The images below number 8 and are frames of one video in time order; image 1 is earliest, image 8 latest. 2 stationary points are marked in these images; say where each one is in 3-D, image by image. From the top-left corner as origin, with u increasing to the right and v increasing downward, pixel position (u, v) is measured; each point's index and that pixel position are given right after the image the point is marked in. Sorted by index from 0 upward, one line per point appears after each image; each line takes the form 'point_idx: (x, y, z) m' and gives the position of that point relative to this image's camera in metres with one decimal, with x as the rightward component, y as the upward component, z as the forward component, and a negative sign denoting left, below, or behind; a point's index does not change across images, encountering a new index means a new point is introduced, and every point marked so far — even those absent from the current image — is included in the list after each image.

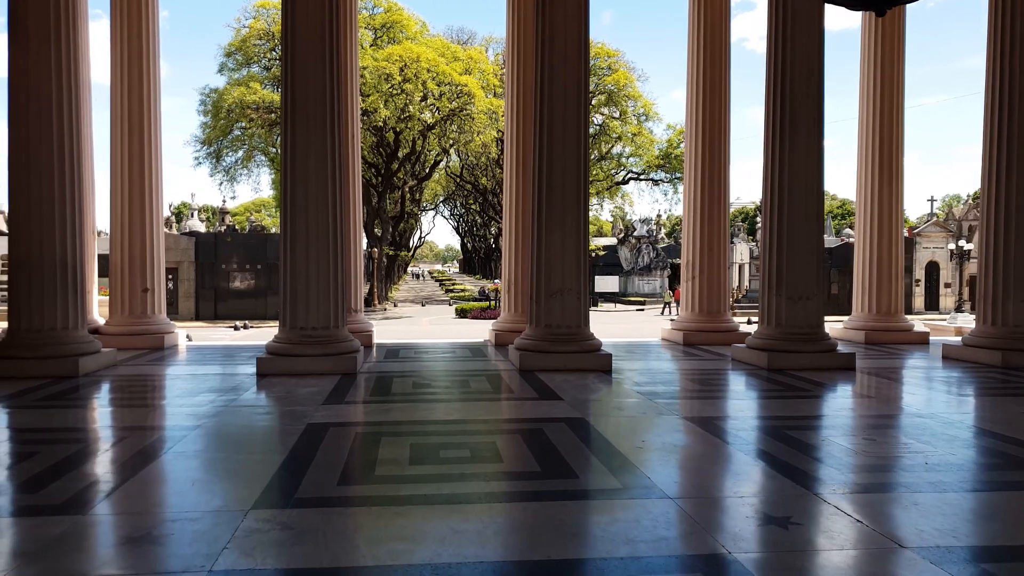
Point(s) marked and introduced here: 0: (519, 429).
0: (+0.1, -1.8, +9.2) m
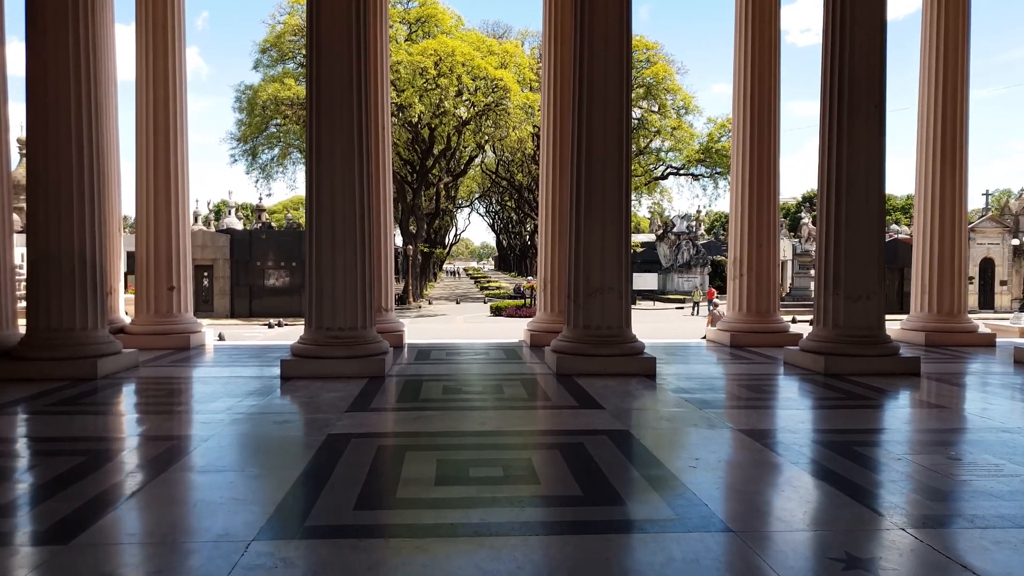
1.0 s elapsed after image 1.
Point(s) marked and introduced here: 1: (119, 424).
0: (+0.5, -1.8, +8.3) m
1: (-5.2, -1.8, +10.0) m
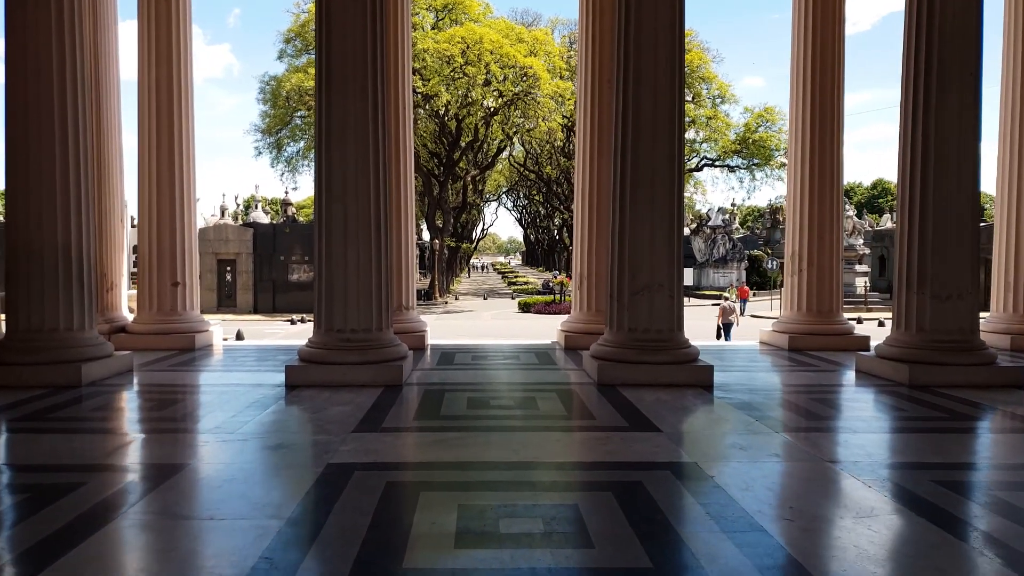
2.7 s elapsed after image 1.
0: (+0.9, -1.8, +6.7) m
1: (-4.8, -1.7, +8.6) m
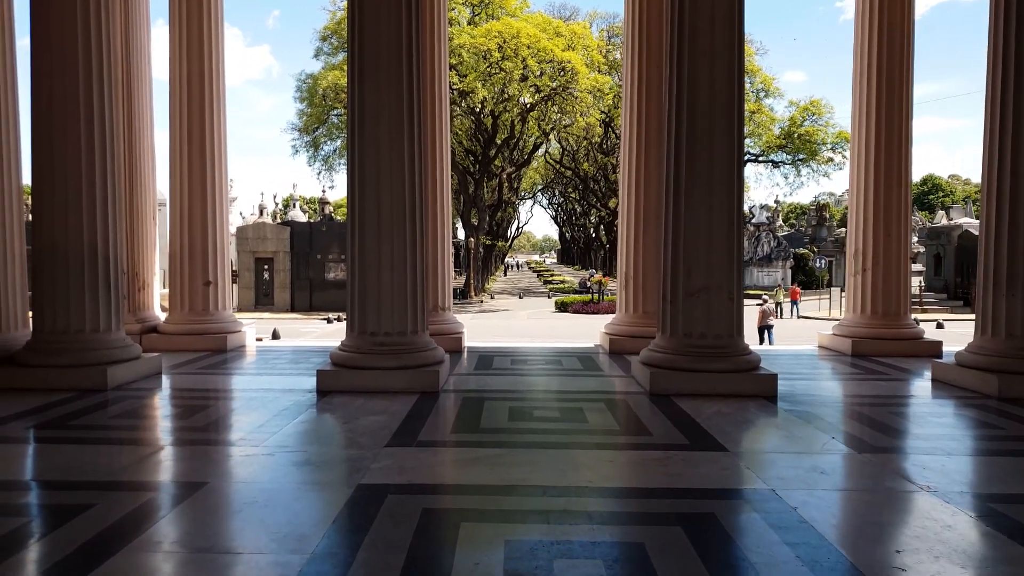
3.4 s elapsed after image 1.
0: (+1.3, -1.8, +5.9) m
1: (-4.3, -1.8, +8.1) m
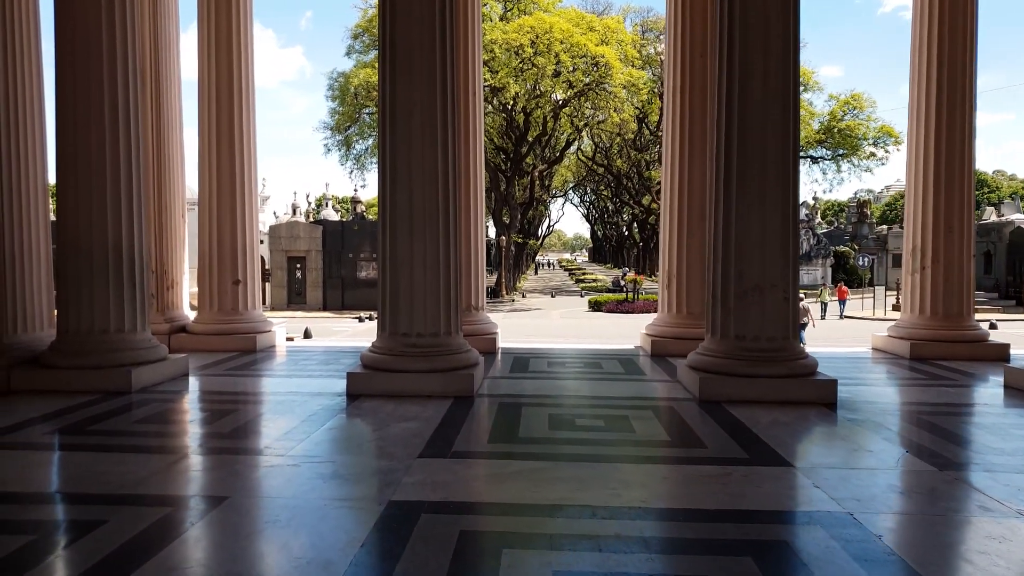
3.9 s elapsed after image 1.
0: (+1.6, -1.8, +5.3) m
1: (-3.9, -1.7, +7.7) m
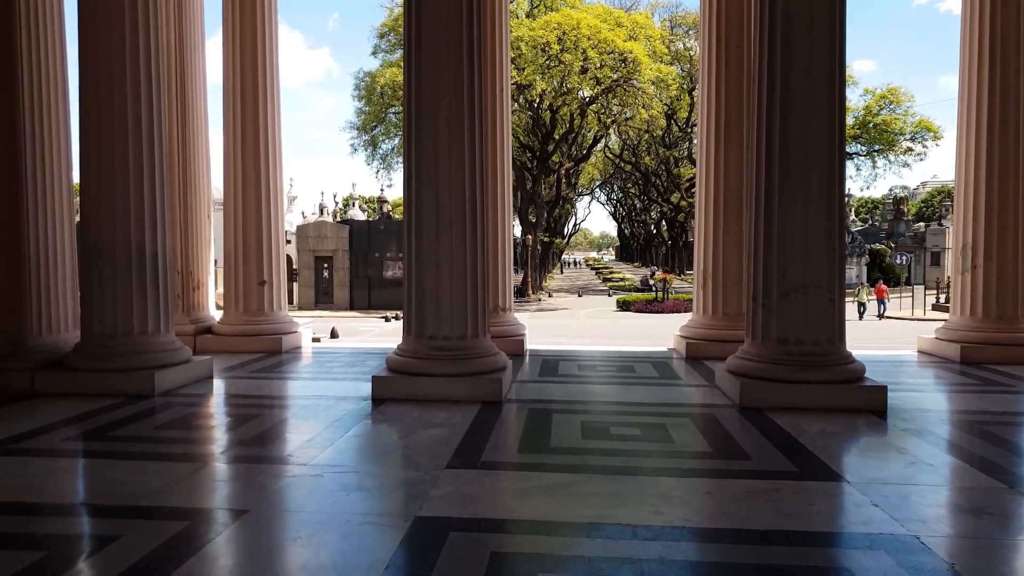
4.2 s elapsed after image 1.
0: (+1.9, -1.8, +4.9) m
1: (-3.5, -1.8, +7.4) m
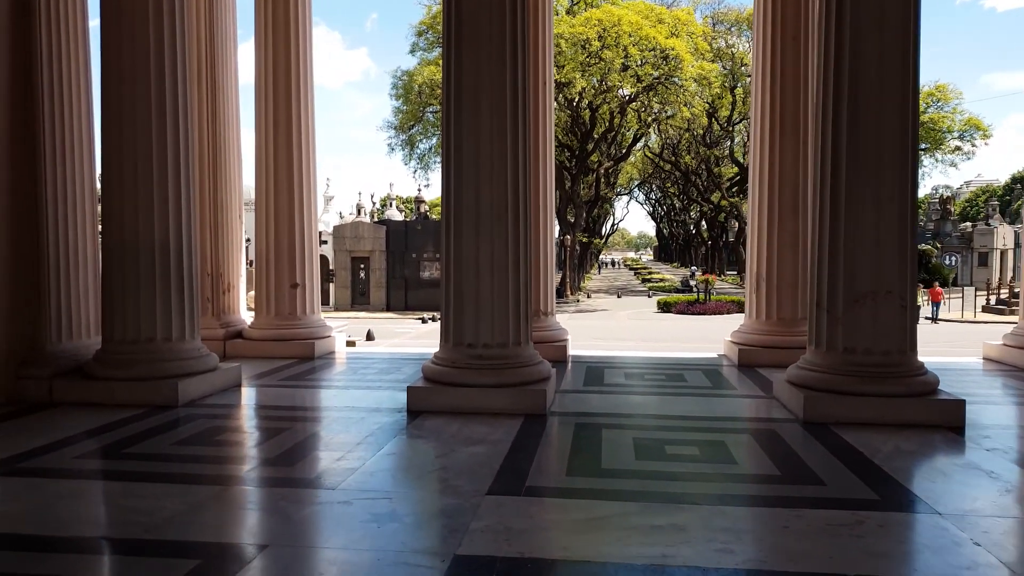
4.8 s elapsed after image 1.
0: (+2.2, -1.9, +4.1) m
1: (-3.1, -1.8, +7.0) m
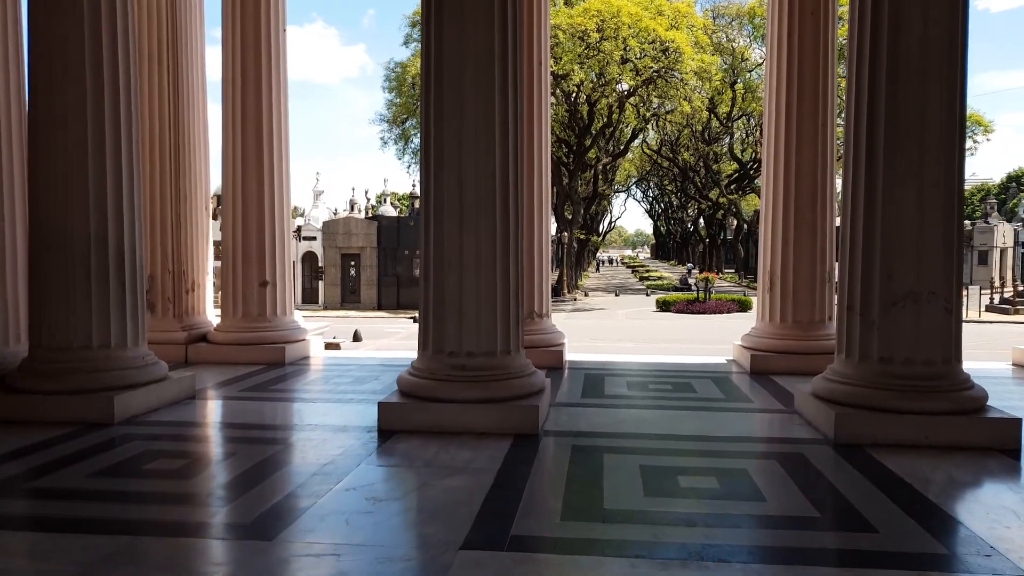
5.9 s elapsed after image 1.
0: (+2.0, -1.9, +2.9) m
1: (-3.2, -1.8, +5.7) m
